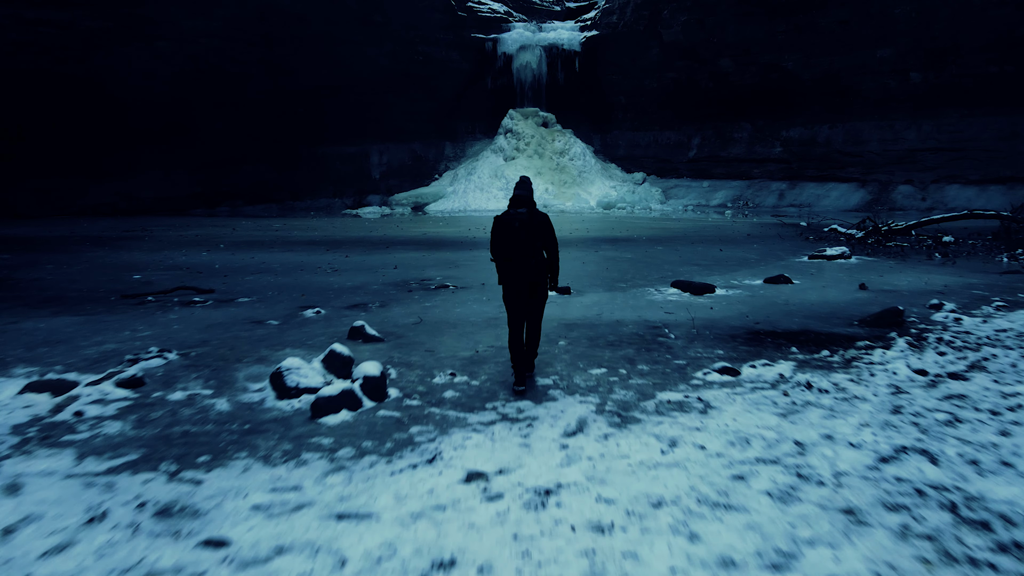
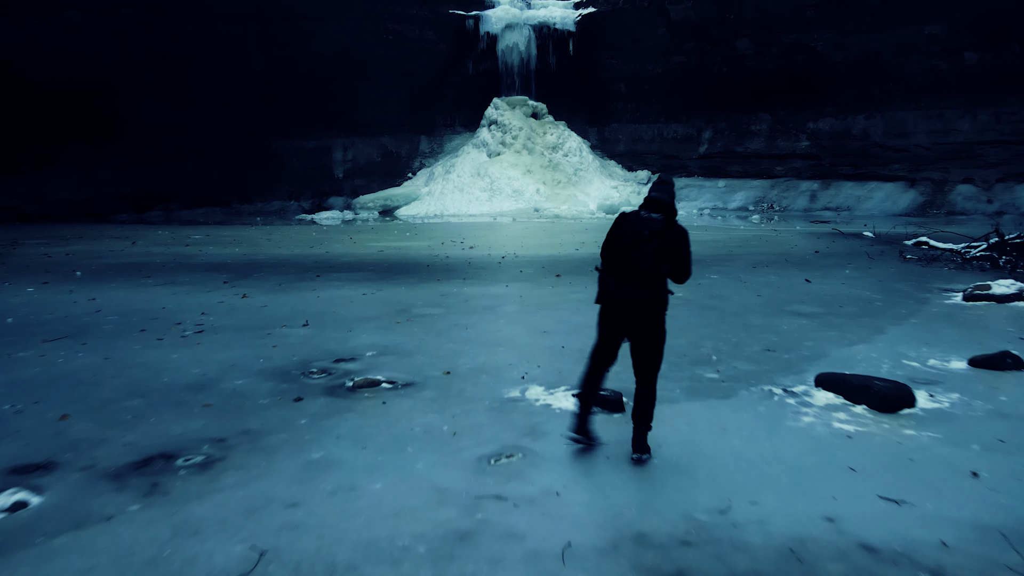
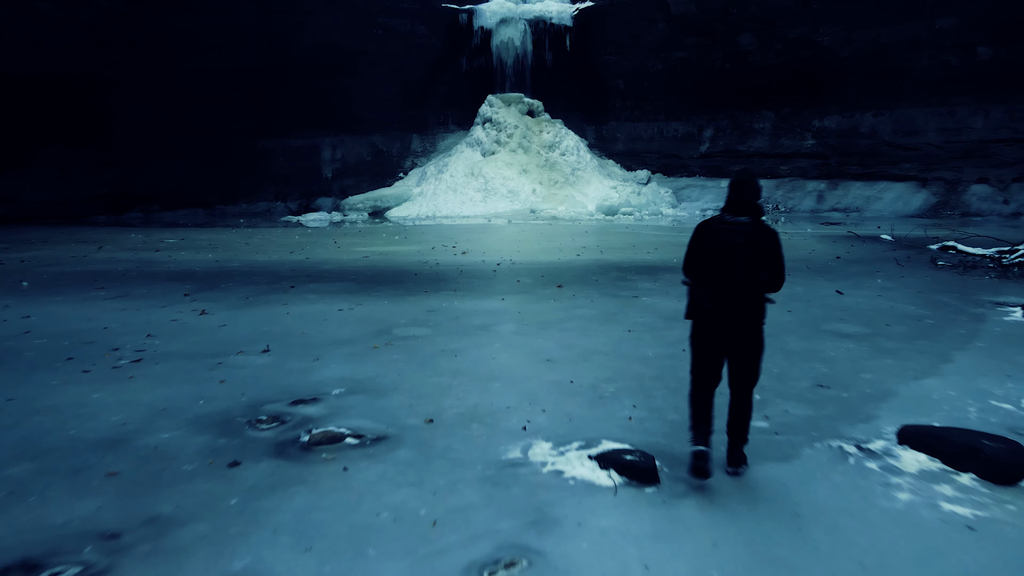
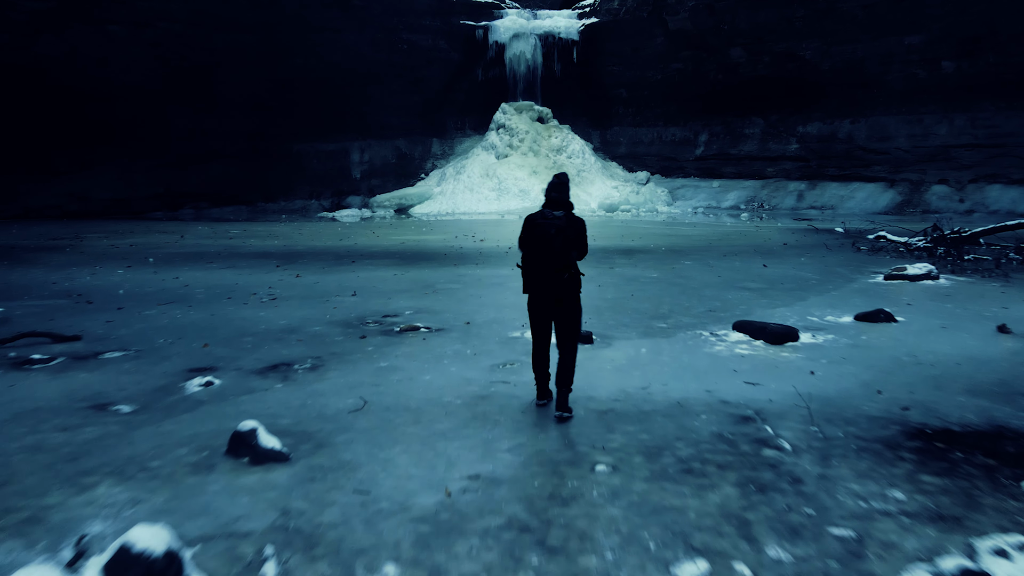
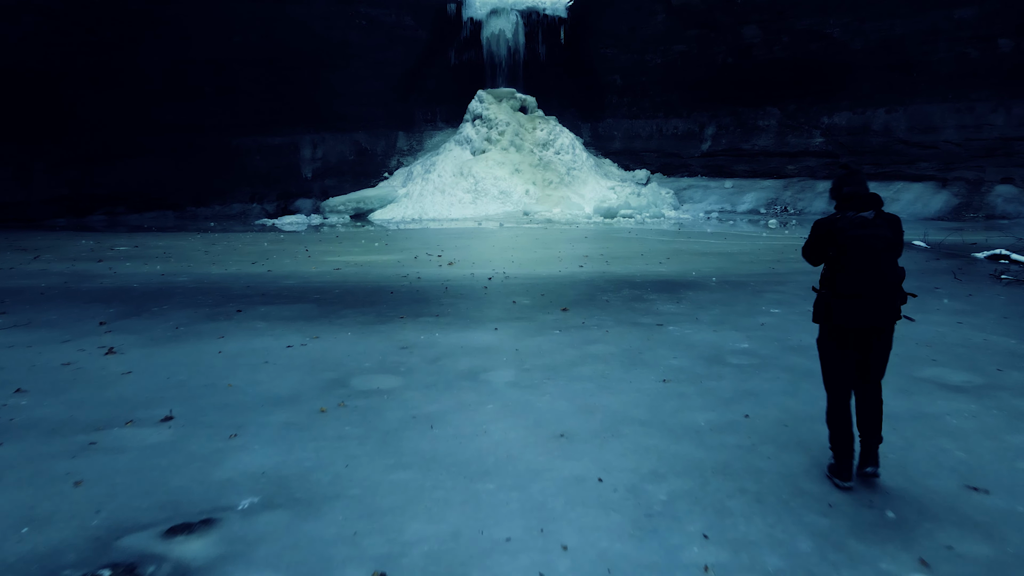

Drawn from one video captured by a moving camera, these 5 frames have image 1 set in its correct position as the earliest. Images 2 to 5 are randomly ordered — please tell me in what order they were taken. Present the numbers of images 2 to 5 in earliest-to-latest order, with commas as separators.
4, 2, 3, 5
